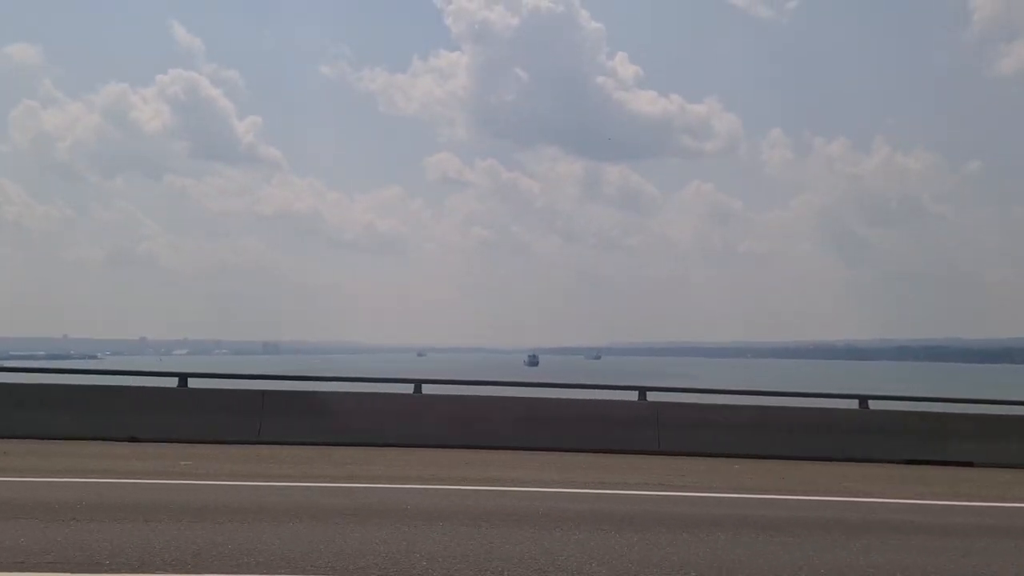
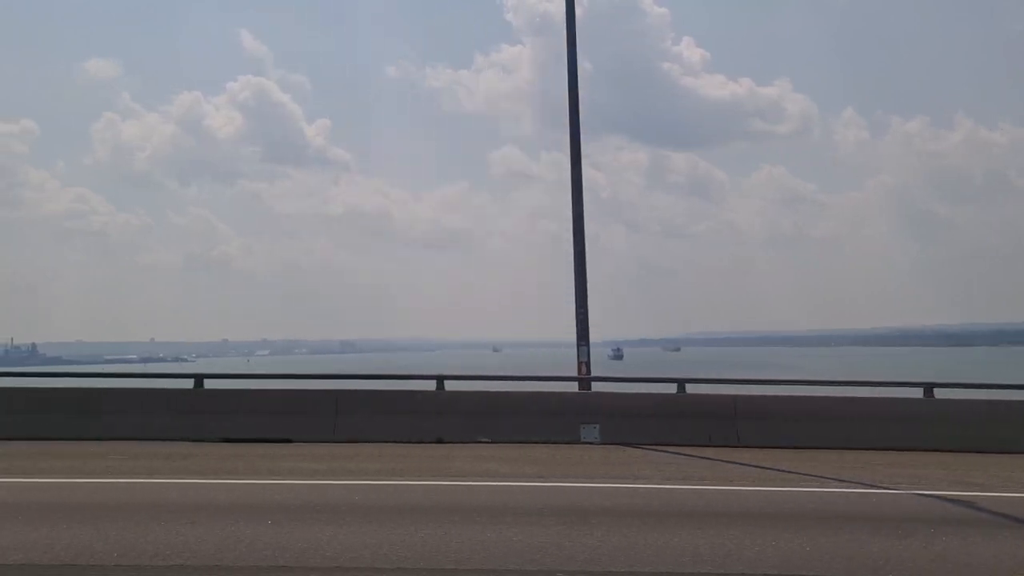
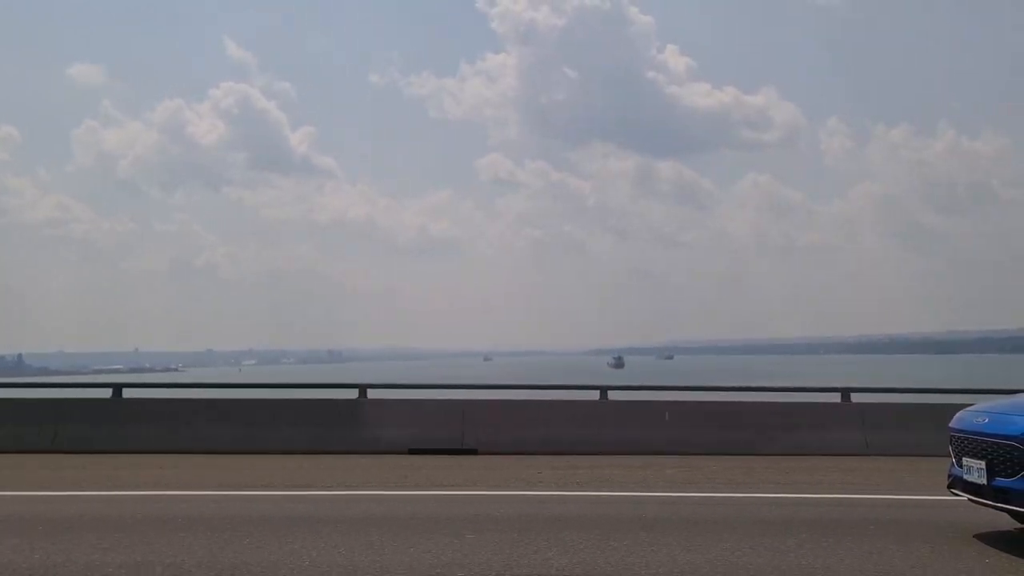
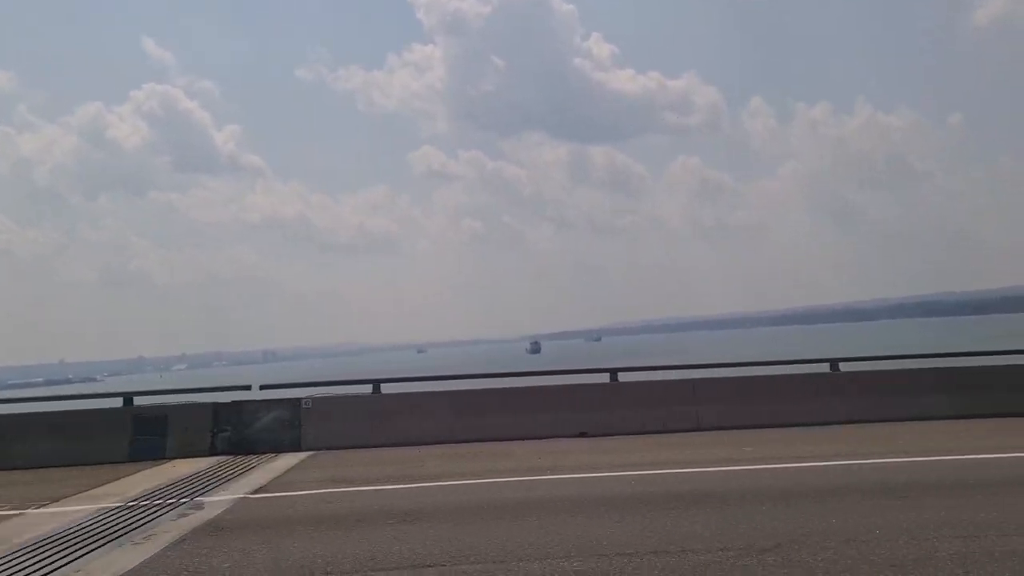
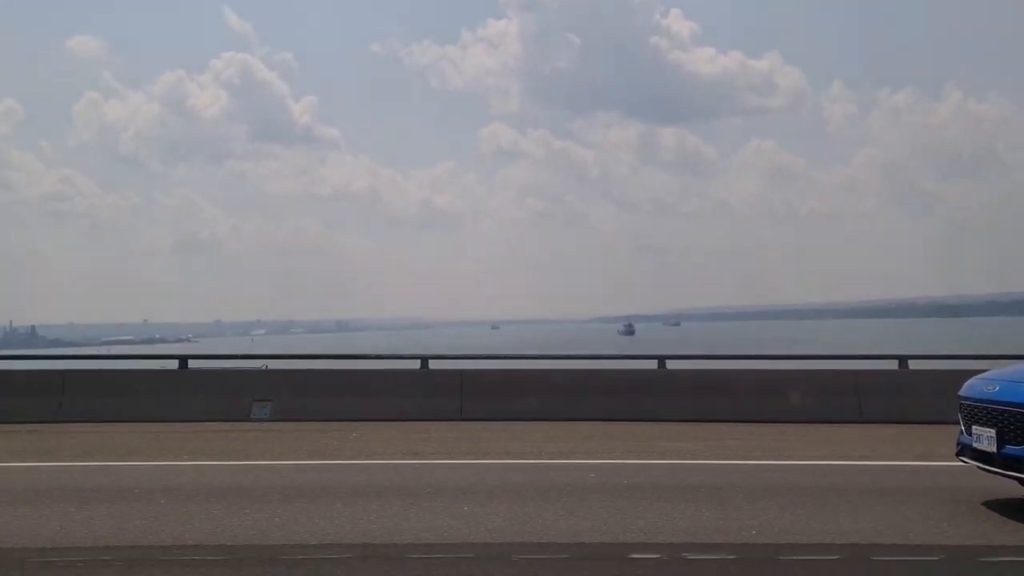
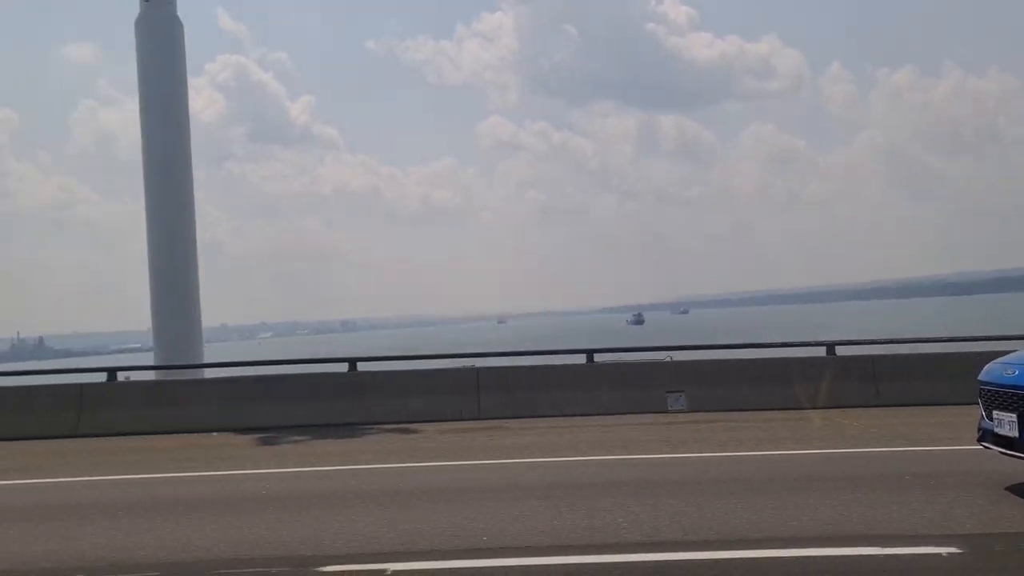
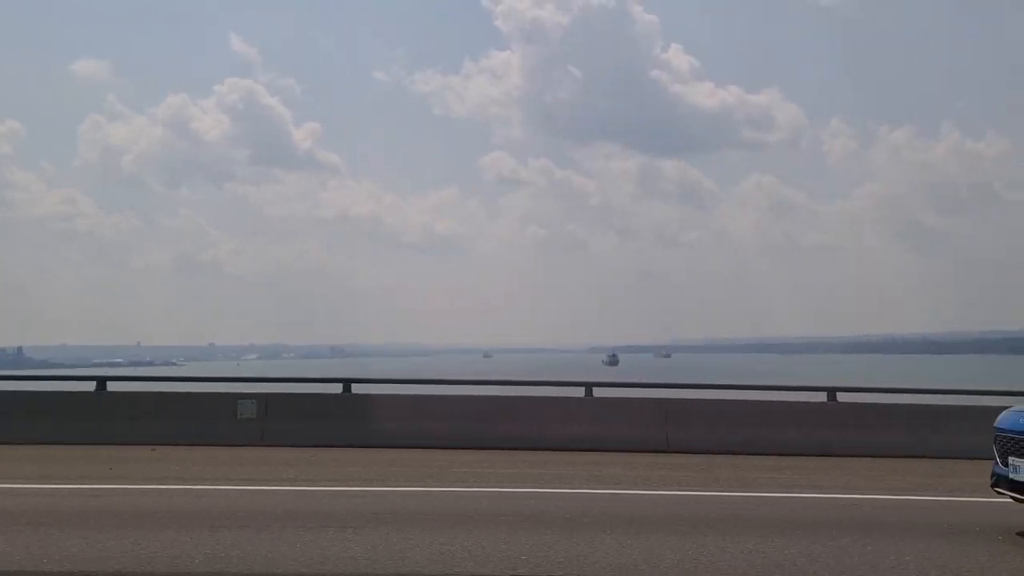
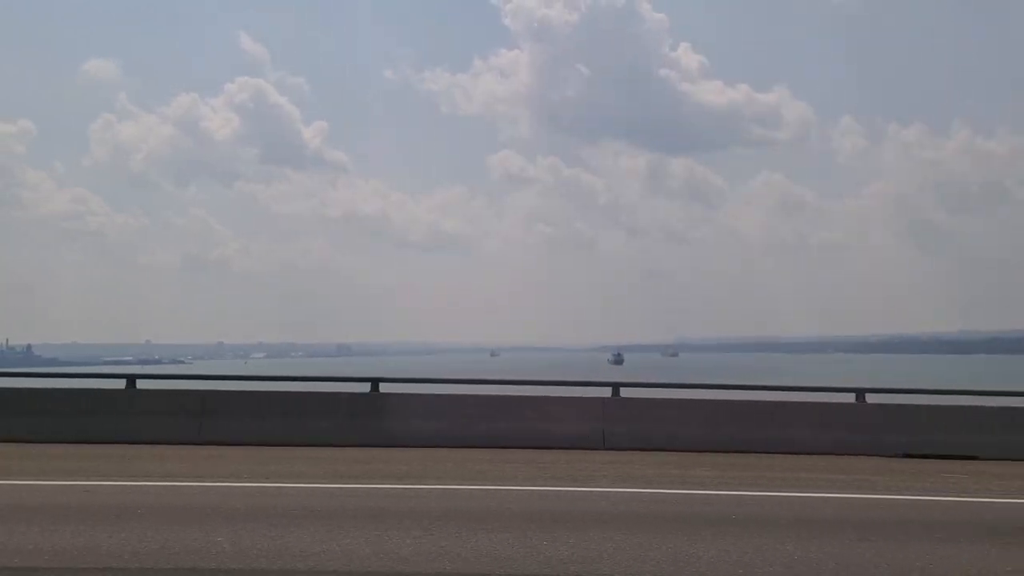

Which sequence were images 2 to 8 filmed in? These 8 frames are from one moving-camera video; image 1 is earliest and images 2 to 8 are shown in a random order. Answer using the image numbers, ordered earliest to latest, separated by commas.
4, 2, 8, 7, 3, 5, 6
